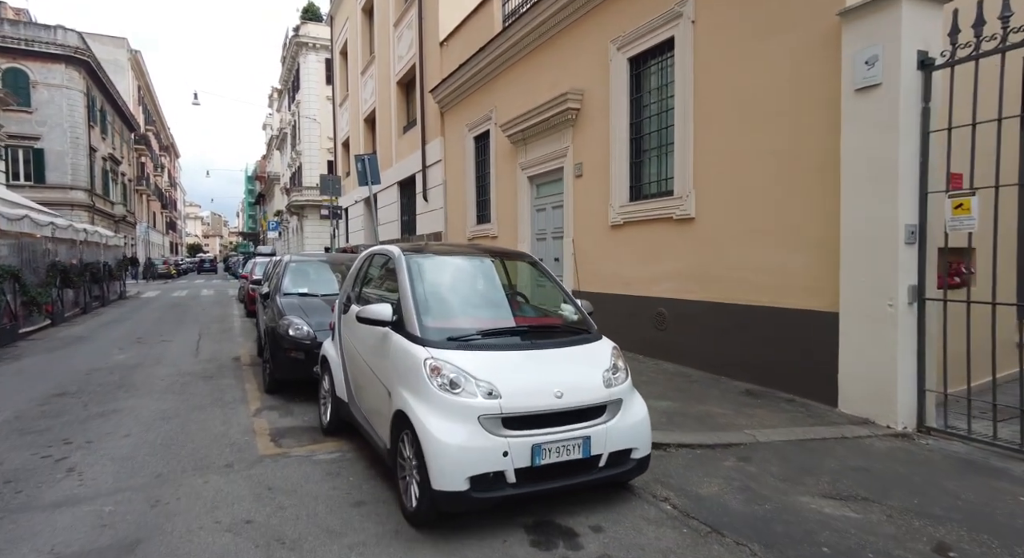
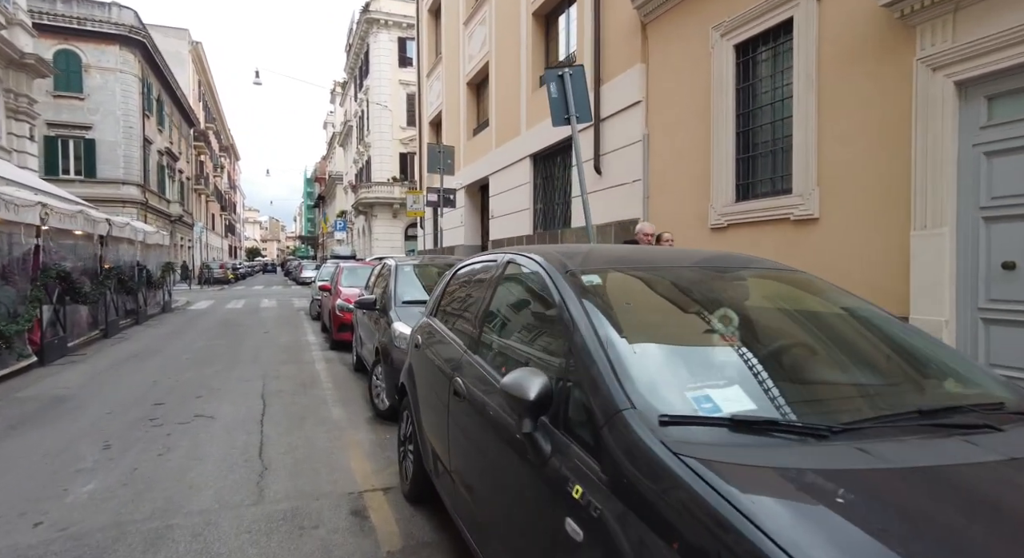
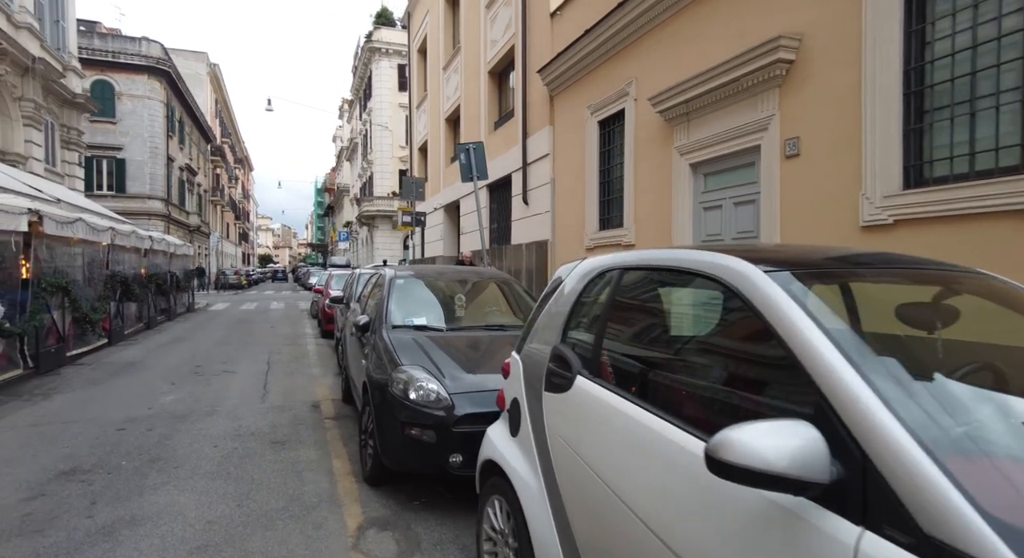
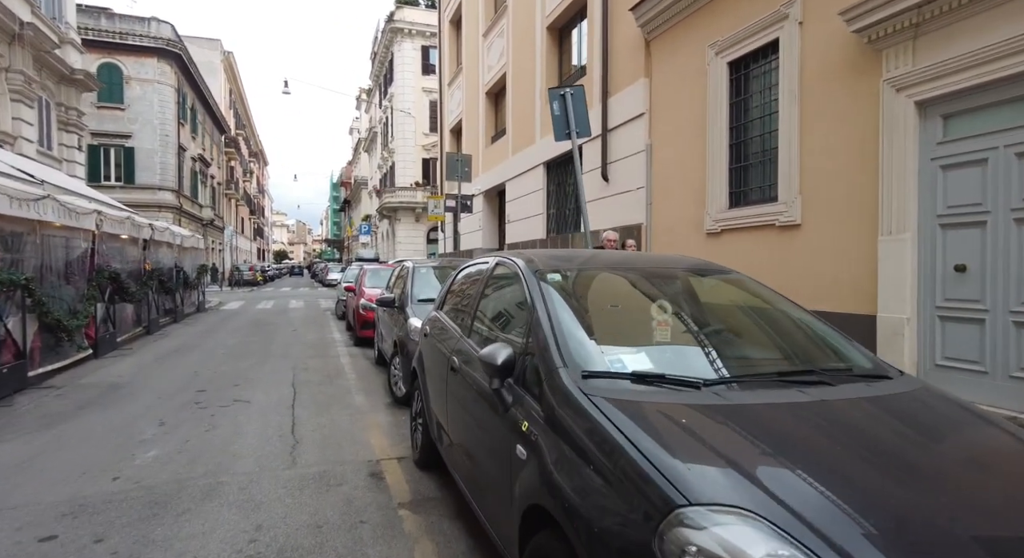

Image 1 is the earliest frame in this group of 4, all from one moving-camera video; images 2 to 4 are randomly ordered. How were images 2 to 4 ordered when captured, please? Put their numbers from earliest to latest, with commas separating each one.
3, 4, 2
